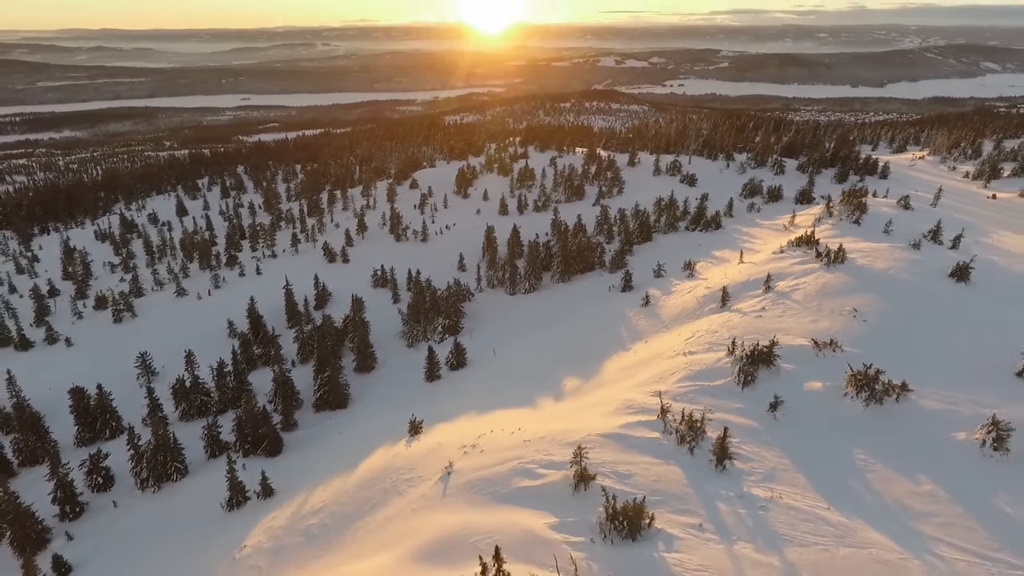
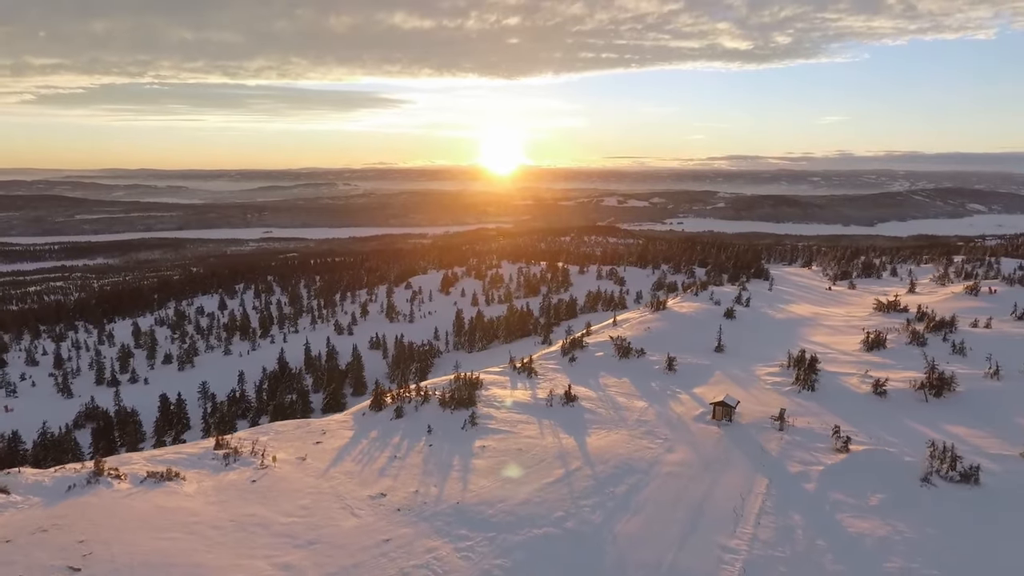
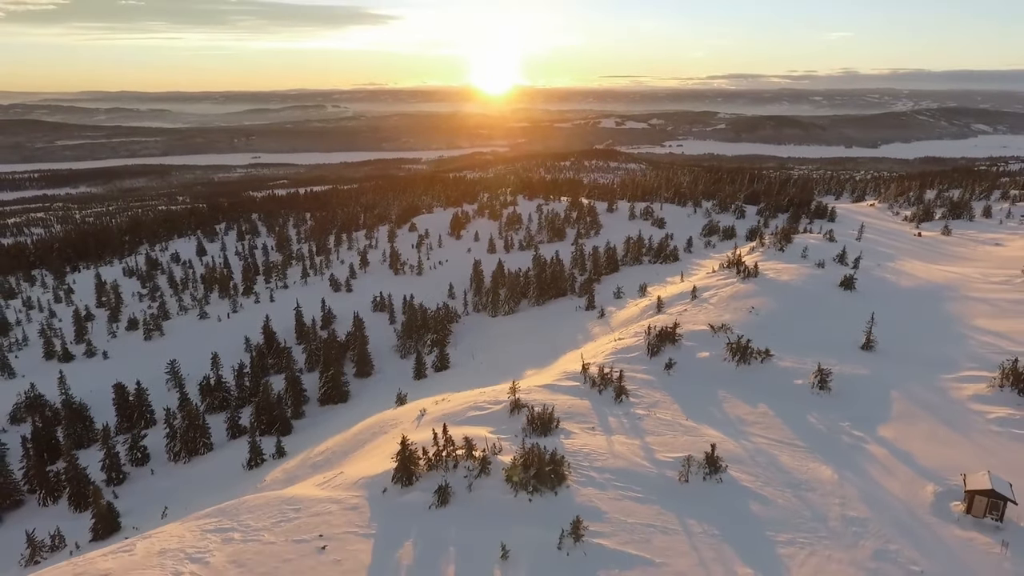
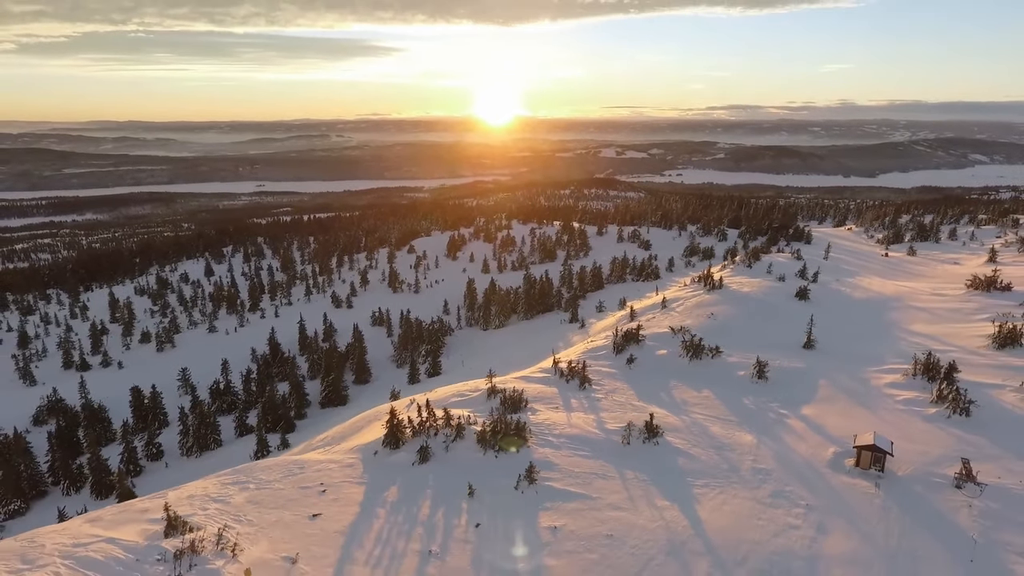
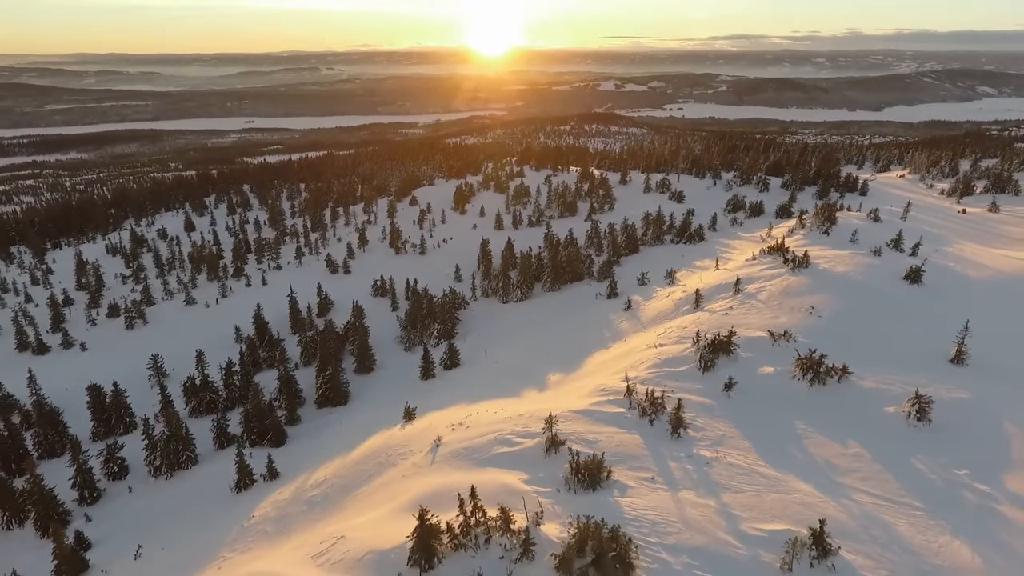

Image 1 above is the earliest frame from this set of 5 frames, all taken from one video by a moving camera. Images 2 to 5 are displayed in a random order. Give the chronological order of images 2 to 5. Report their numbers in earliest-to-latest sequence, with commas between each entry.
5, 3, 4, 2
